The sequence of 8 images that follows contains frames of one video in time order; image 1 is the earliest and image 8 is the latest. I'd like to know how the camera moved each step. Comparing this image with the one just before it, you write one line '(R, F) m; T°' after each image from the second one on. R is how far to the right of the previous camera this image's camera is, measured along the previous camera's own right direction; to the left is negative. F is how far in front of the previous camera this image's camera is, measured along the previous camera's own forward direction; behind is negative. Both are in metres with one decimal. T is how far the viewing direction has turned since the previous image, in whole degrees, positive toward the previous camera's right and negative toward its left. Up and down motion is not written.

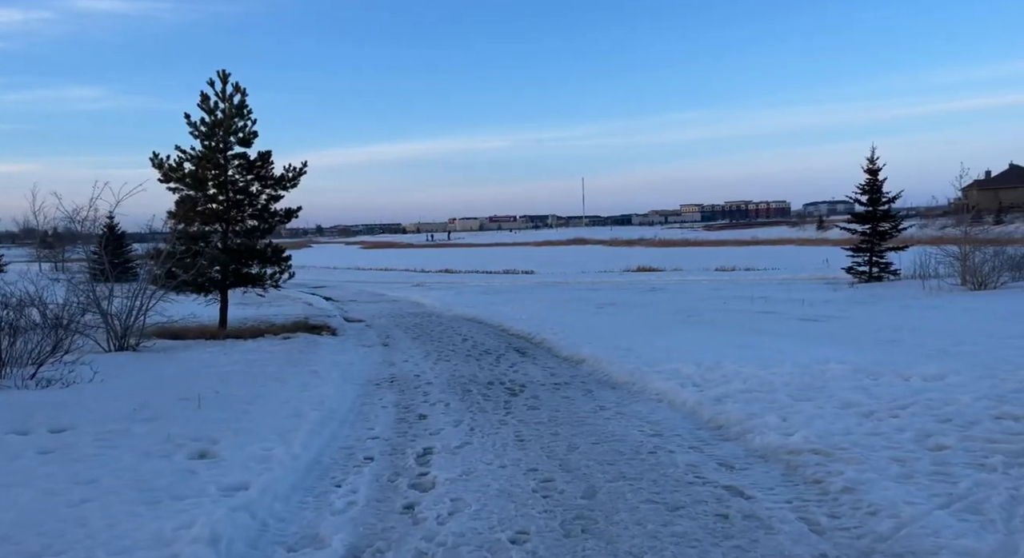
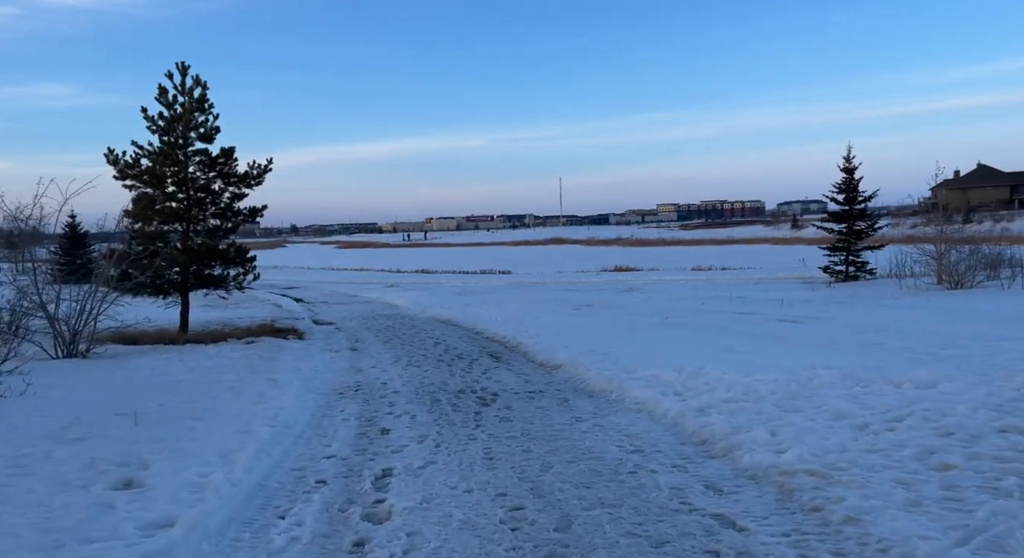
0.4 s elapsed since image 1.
(+0.1, +0.6) m; +2°
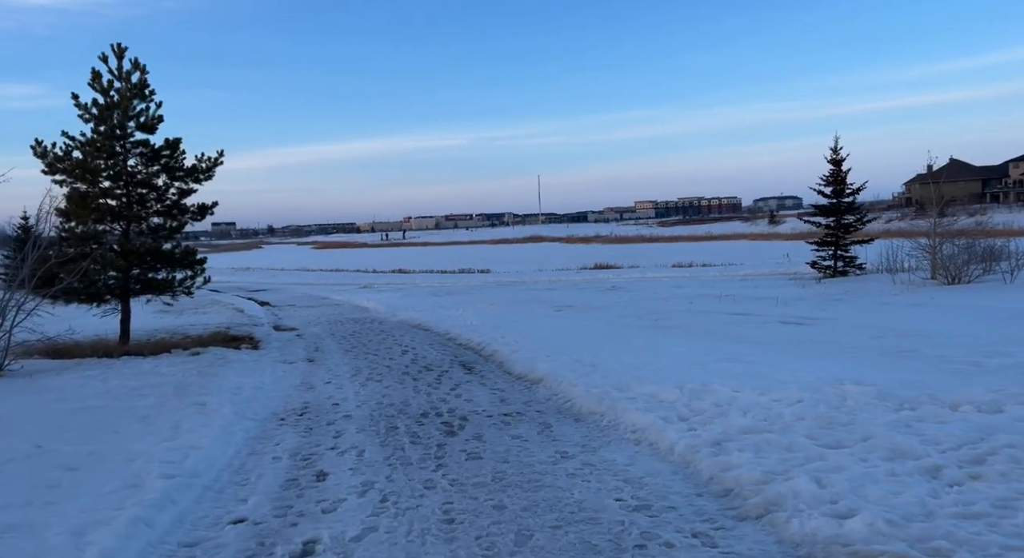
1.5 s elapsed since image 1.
(+0.1, +1.5) m; +2°
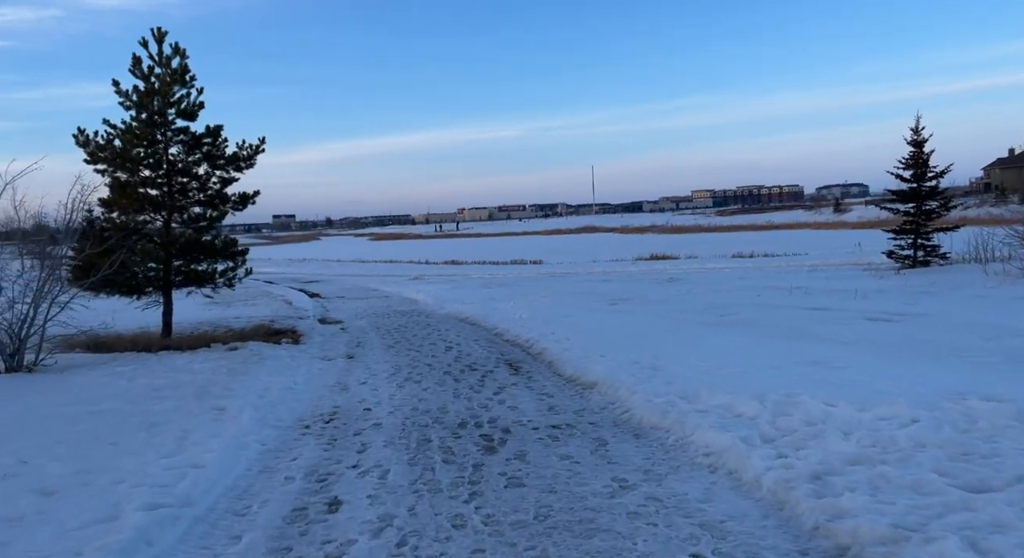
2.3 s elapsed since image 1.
(0.0, +1.1) m; -4°
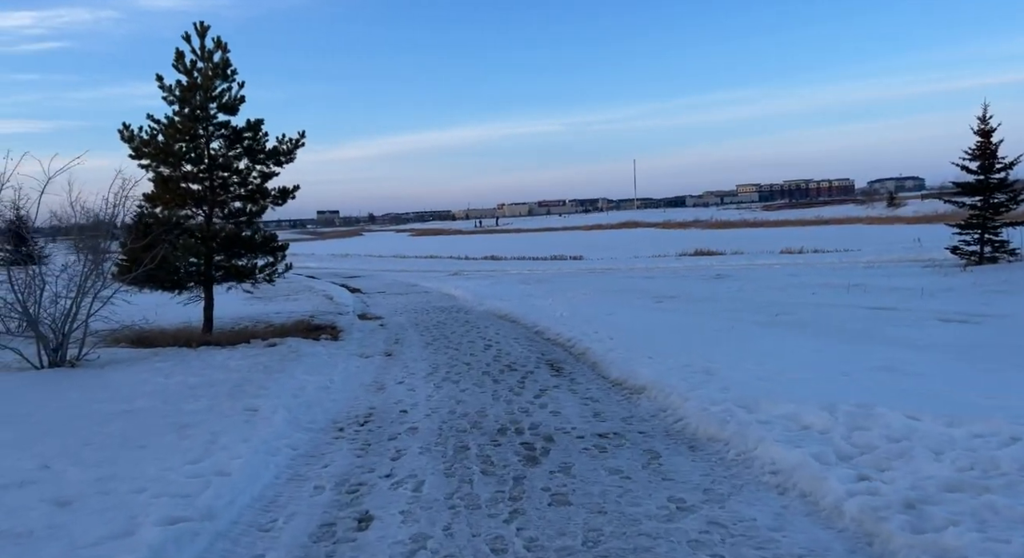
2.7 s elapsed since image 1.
(0.0, +0.5) m; -3°
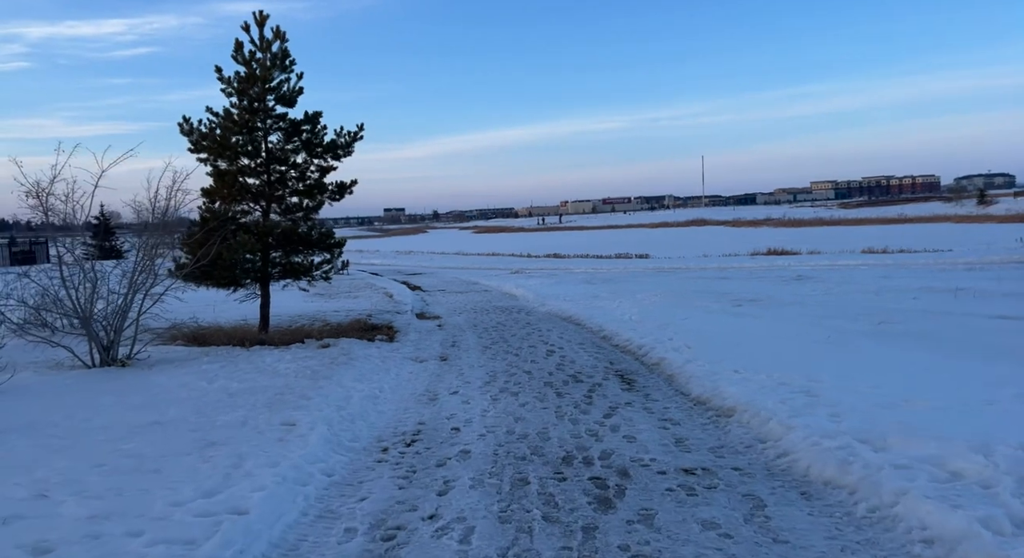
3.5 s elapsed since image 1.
(-0.1, +1.0) m; -5°
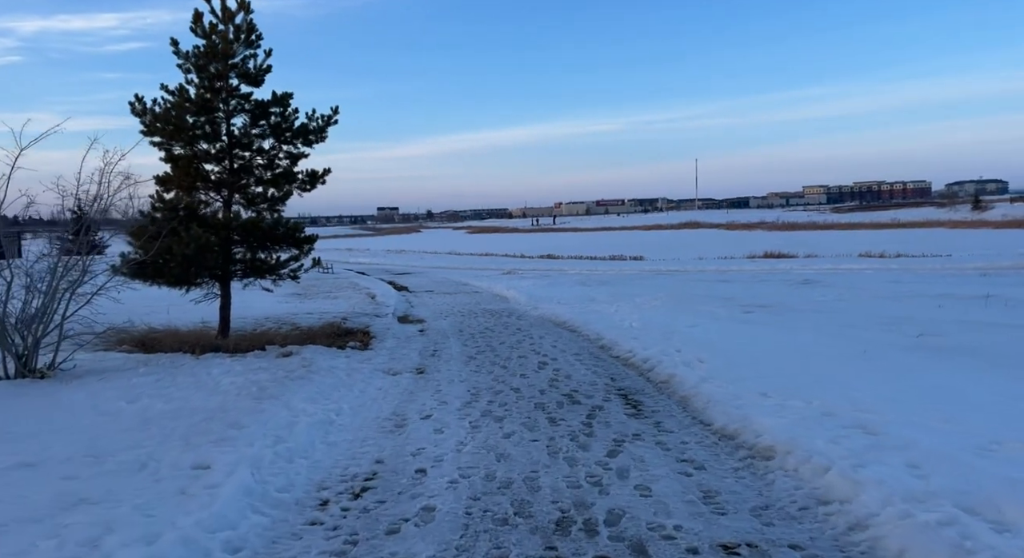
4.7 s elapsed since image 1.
(+0.1, +1.6) m; +1°
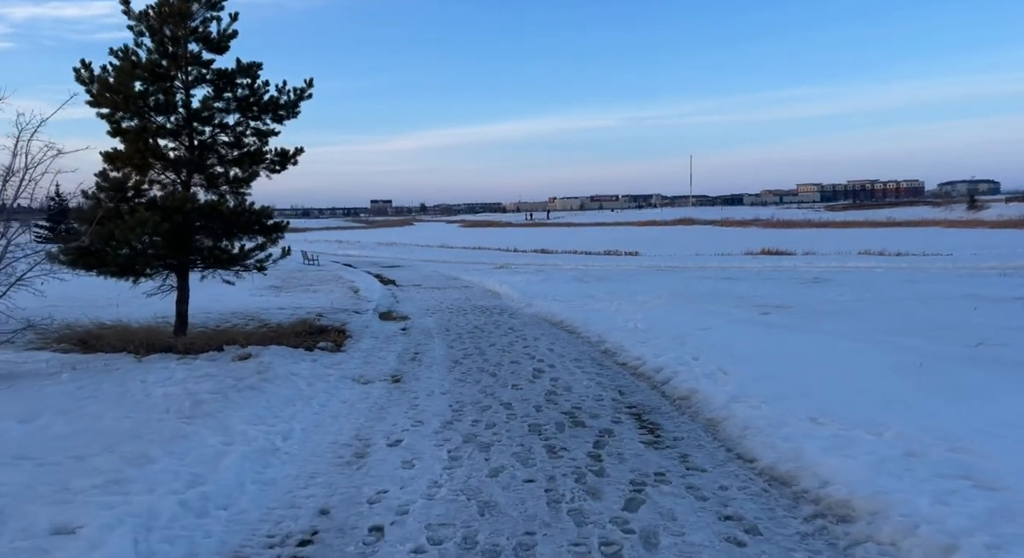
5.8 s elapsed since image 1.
(0.0, +1.5) m; +1°
